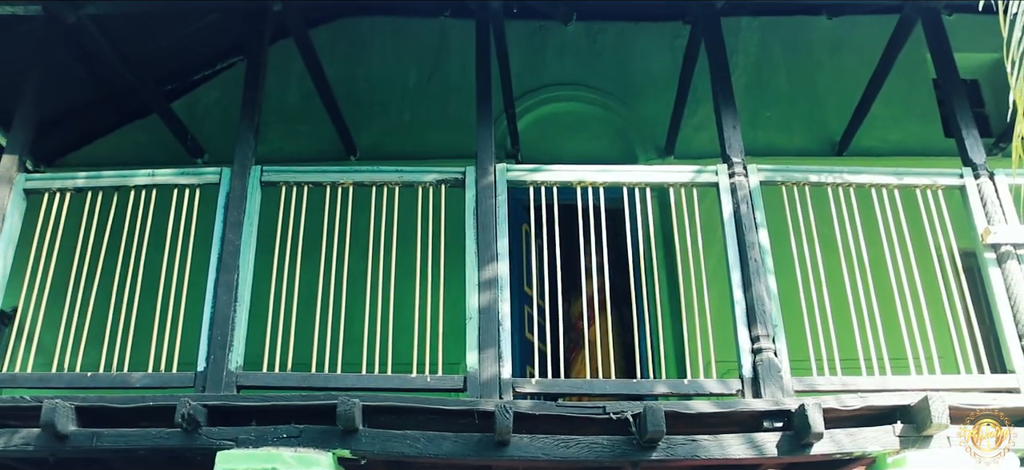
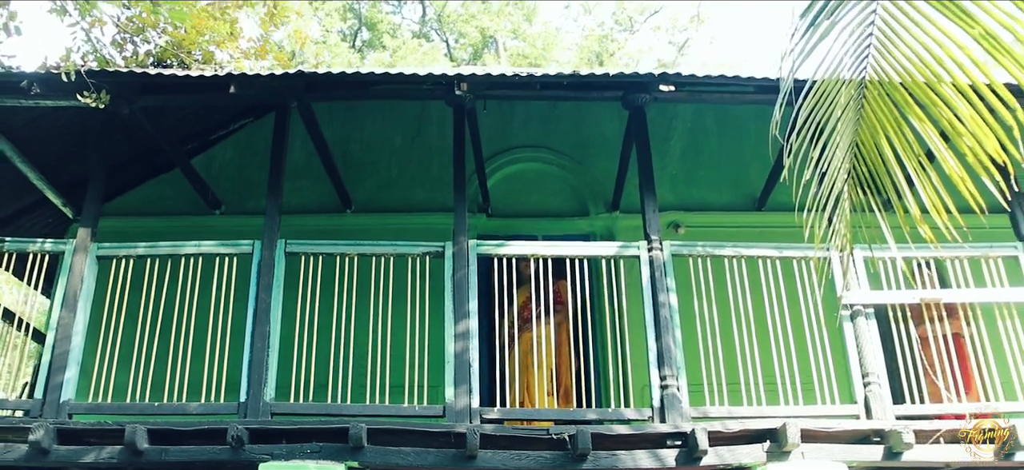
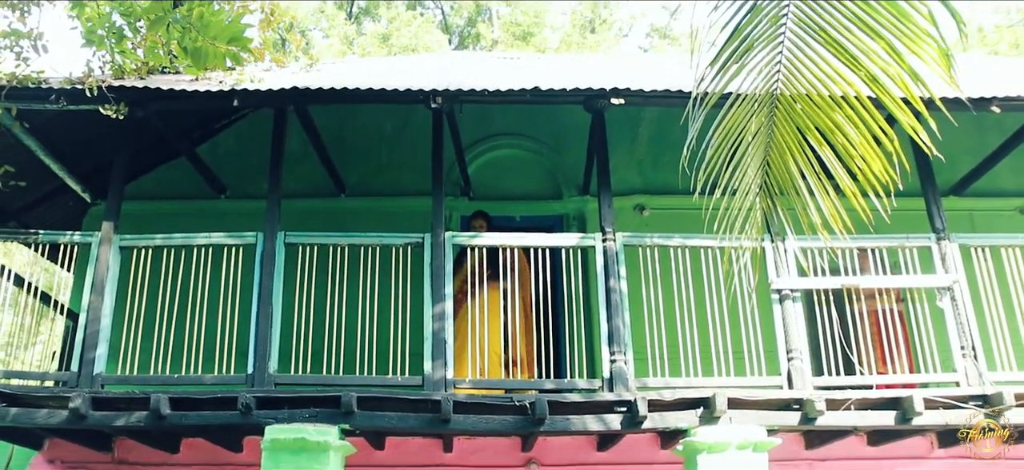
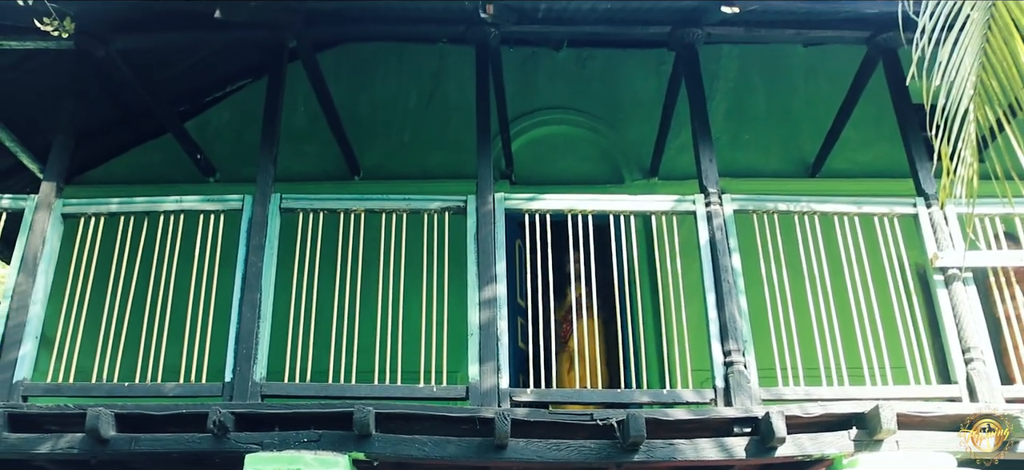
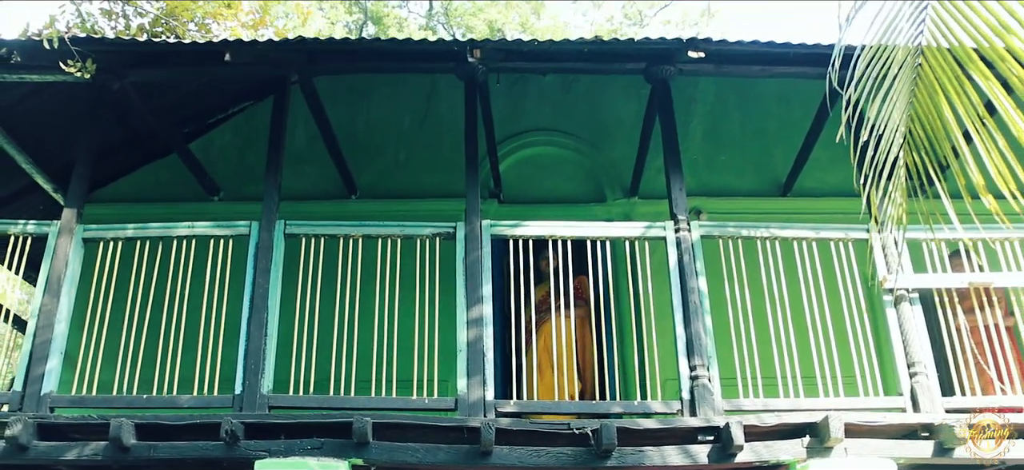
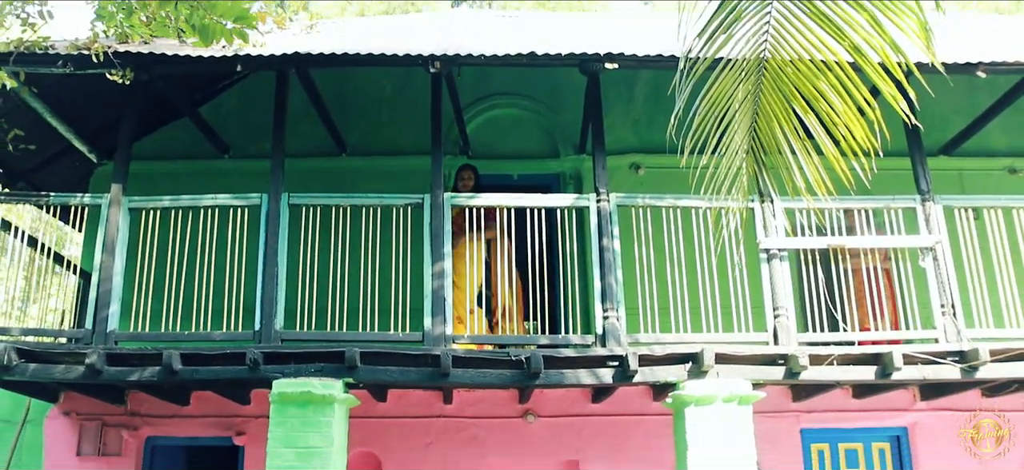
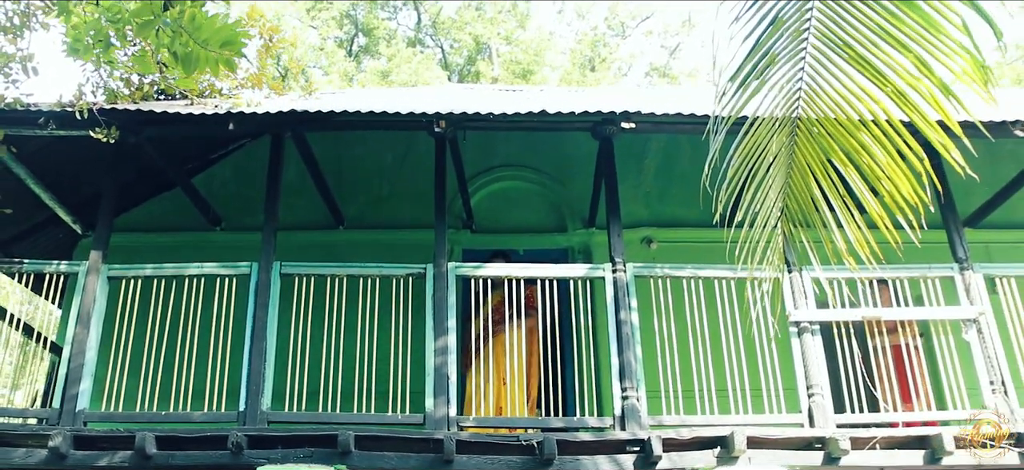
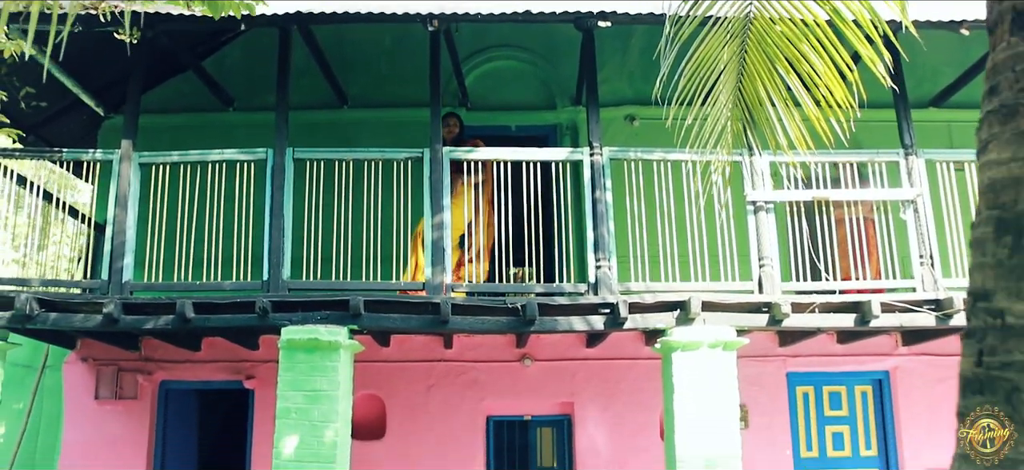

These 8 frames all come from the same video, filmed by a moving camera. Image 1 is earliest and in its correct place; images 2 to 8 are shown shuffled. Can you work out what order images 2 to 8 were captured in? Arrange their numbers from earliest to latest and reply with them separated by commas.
4, 5, 2, 7, 3, 6, 8
